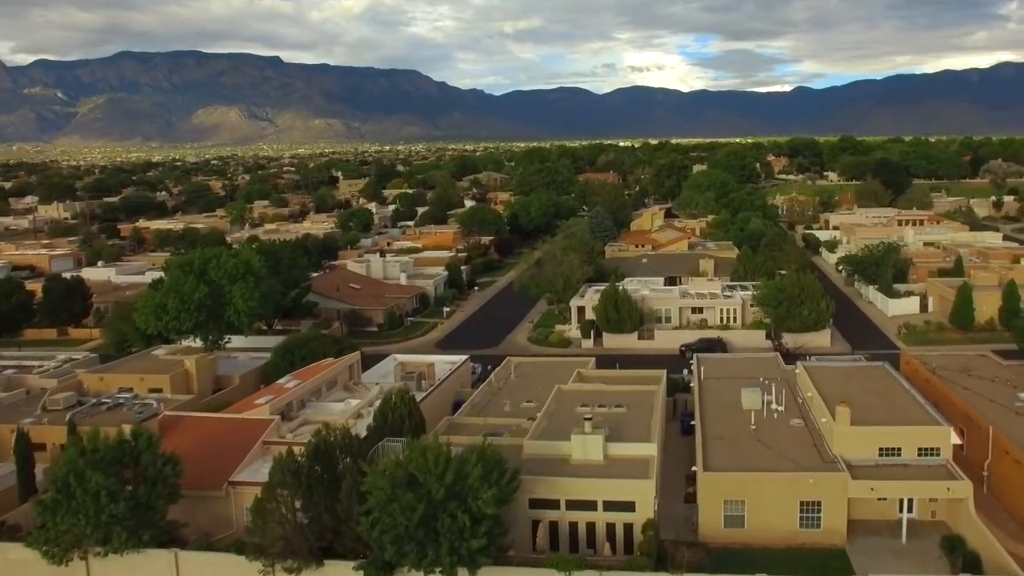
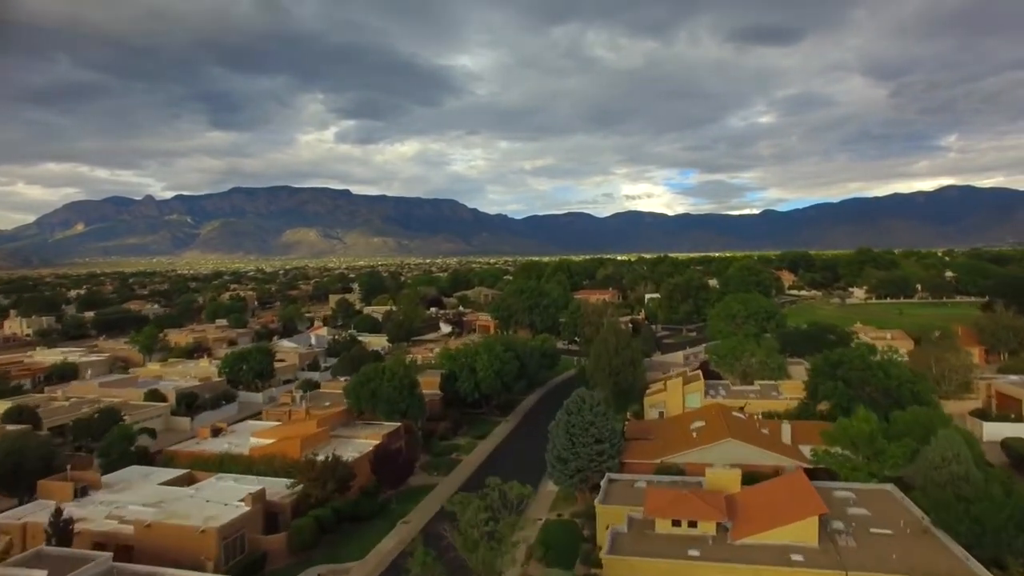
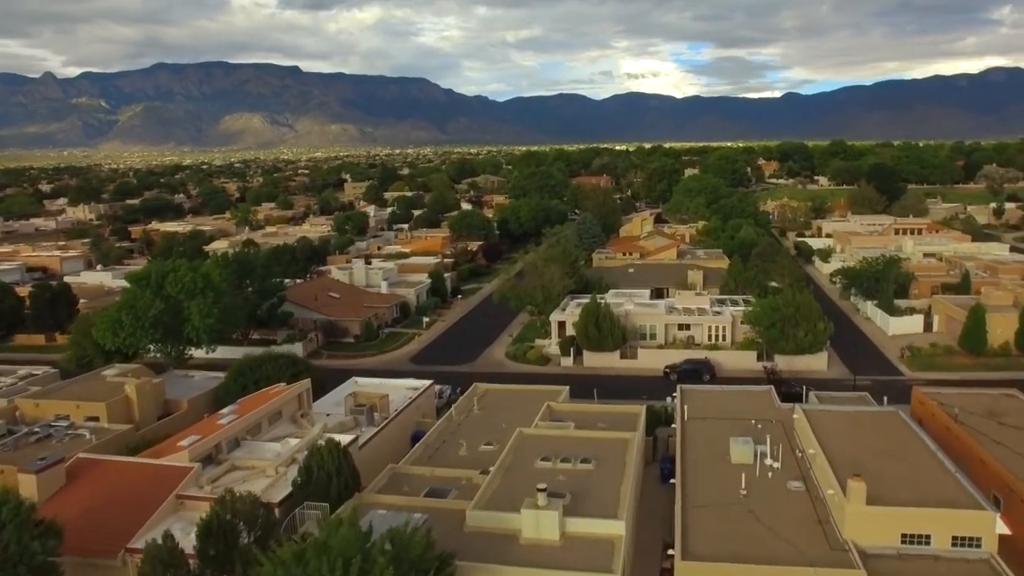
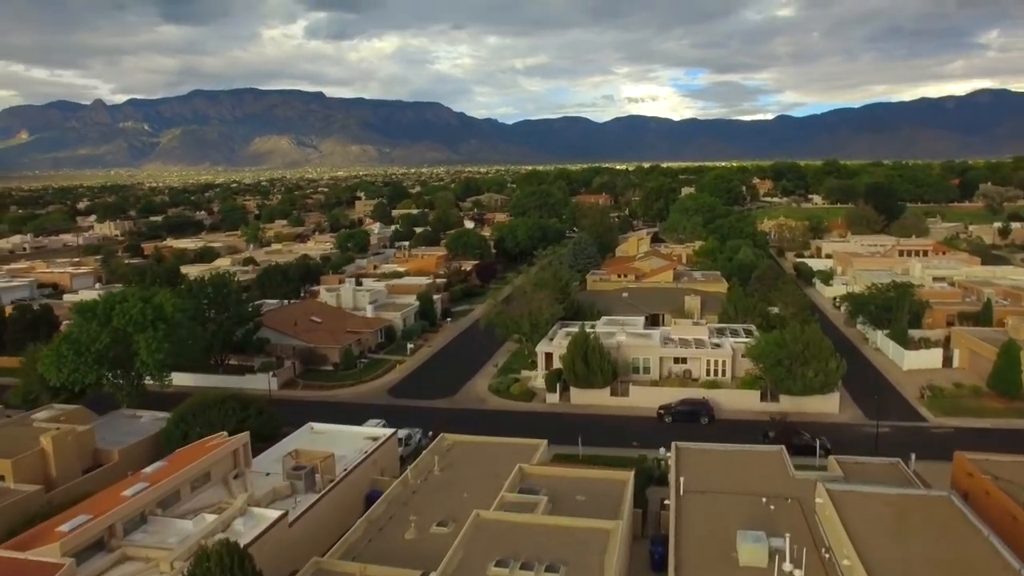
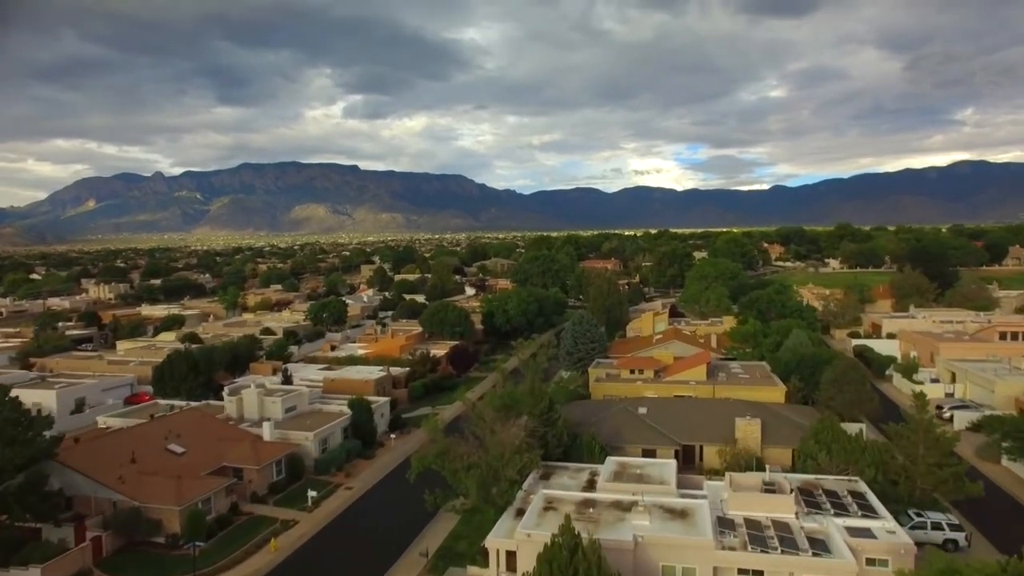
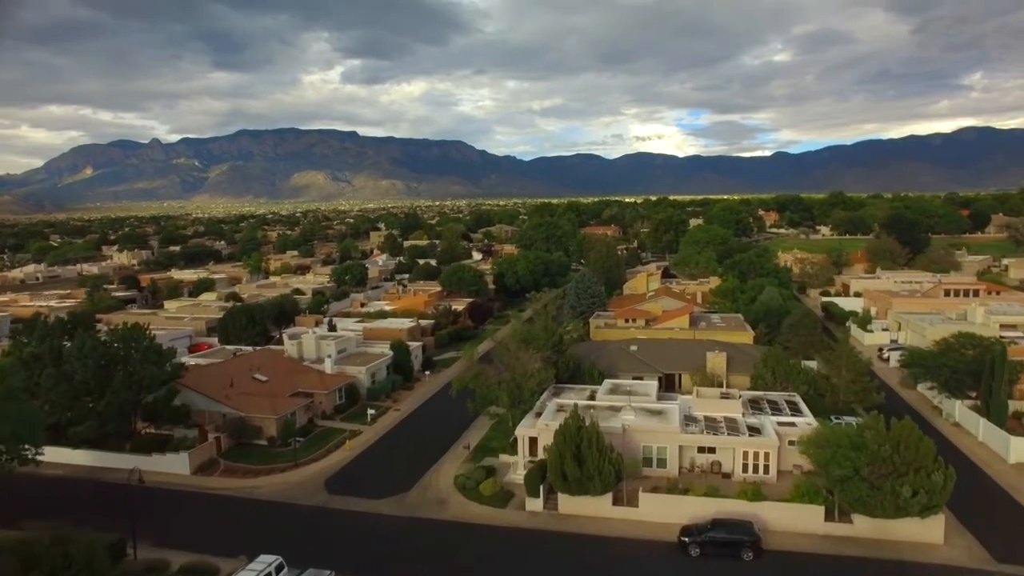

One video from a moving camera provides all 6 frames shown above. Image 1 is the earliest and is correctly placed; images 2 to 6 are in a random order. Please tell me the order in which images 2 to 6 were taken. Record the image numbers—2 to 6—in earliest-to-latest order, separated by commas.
3, 4, 6, 5, 2
